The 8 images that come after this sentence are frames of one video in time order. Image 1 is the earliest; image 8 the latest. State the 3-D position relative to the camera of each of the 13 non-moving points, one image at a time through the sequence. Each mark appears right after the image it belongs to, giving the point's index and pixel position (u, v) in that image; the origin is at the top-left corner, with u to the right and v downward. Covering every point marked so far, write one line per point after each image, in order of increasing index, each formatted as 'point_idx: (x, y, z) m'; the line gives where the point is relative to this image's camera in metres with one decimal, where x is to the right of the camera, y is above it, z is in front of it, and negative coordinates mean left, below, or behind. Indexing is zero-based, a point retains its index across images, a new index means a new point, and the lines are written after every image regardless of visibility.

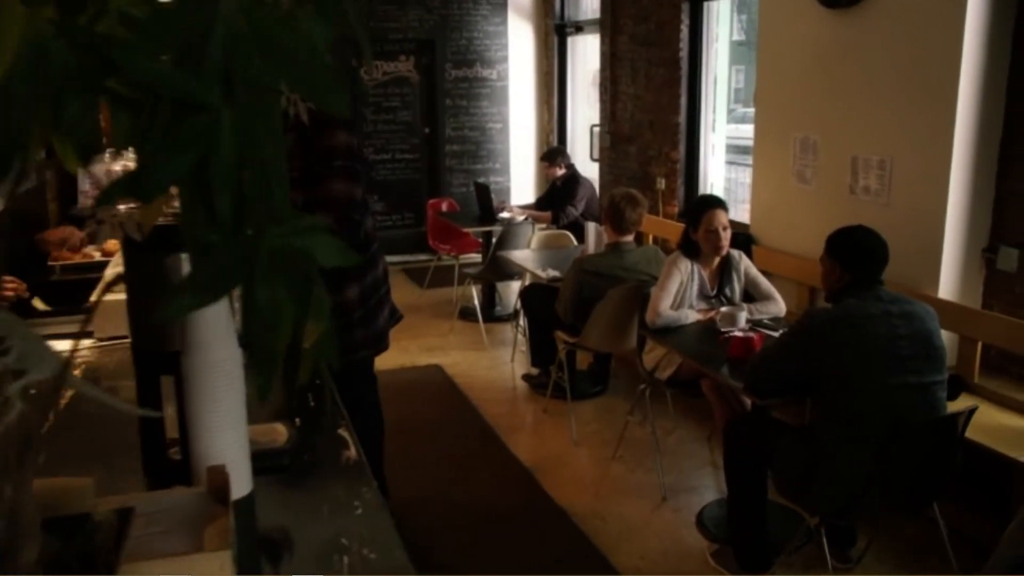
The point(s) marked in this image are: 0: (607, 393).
0: (+0.4, -0.5, +4.8) m
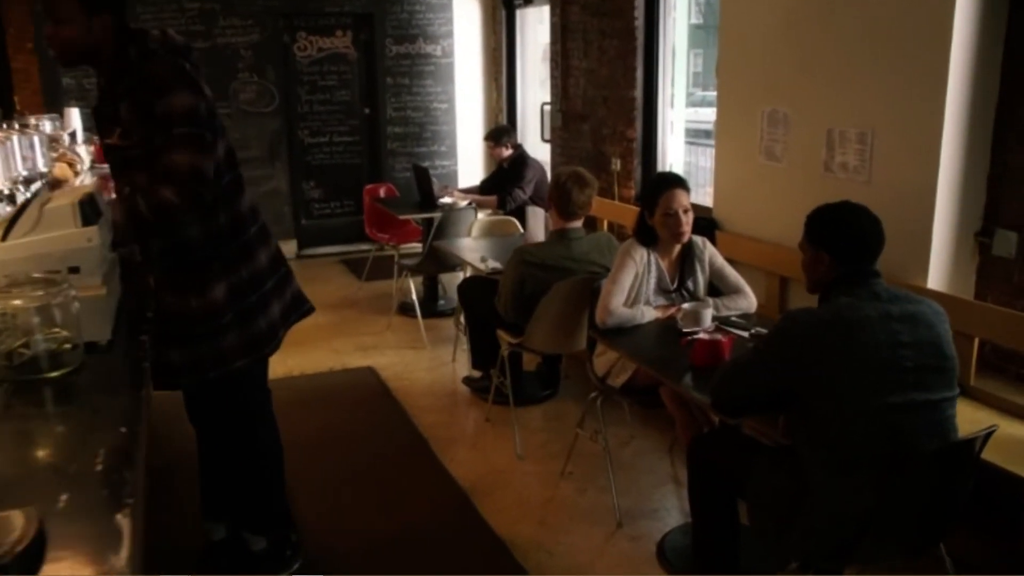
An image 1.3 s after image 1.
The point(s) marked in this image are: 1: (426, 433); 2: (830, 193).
0: (+0.2, -0.5, +4.3) m
1: (-0.3, -0.6, +4.0) m
2: (+1.2, +0.4, +3.8) m
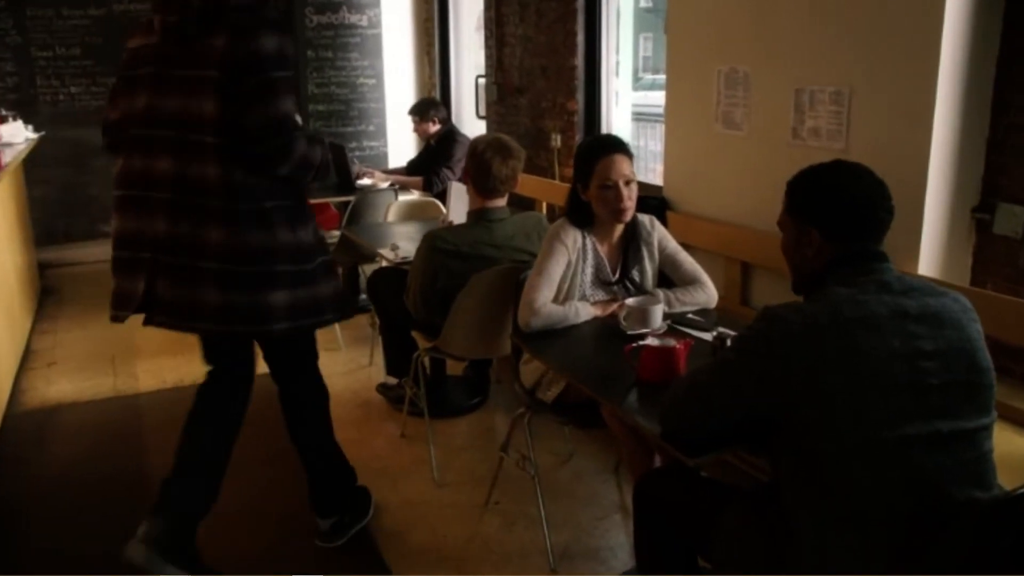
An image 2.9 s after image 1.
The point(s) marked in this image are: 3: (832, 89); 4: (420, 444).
0: (-0.1, -0.4, +3.7) m
1: (-0.6, -0.6, +3.3) m
2: (+0.9, +0.4, +3.2) m
3: (+1.0, +0.6, +3.1) m
4: (-0.3, -0.5, +3.4) m
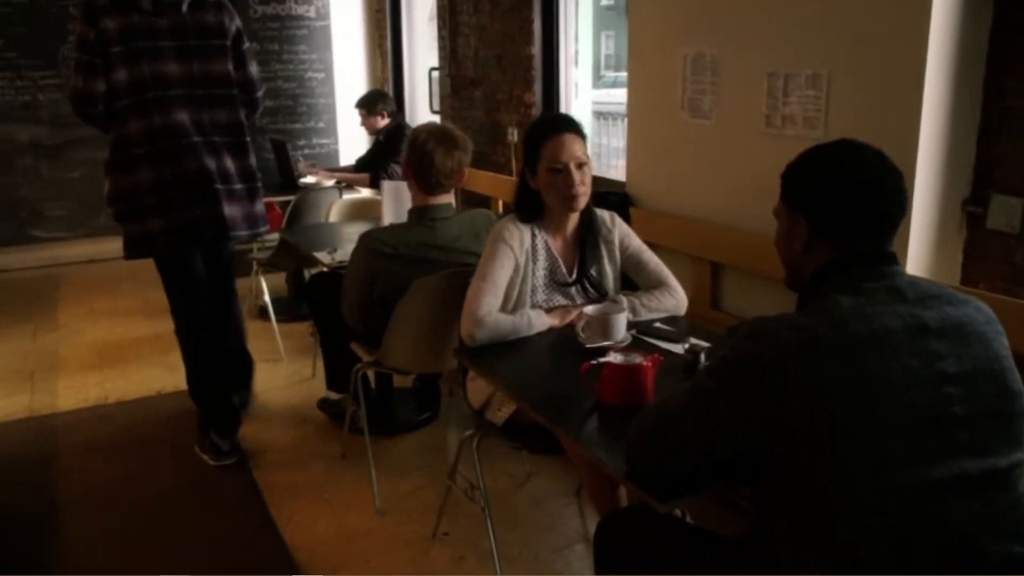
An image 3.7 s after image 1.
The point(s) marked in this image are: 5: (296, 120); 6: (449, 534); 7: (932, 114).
0: (-0.3, -0.5, +3.4) m
1: (-0.8, -0.6, +3.0) m
2: (+0.8, +0.4, +3.0) m
3: (+0.8, +0.6, +2.8) m
4: (-0.5, -0.6, +3.1) m
5: (-1.5, +1.2, +6.9) m
6: (-0.2, -0.6, +2.6) m
7: (+1.0, +0.4, +2.5) m
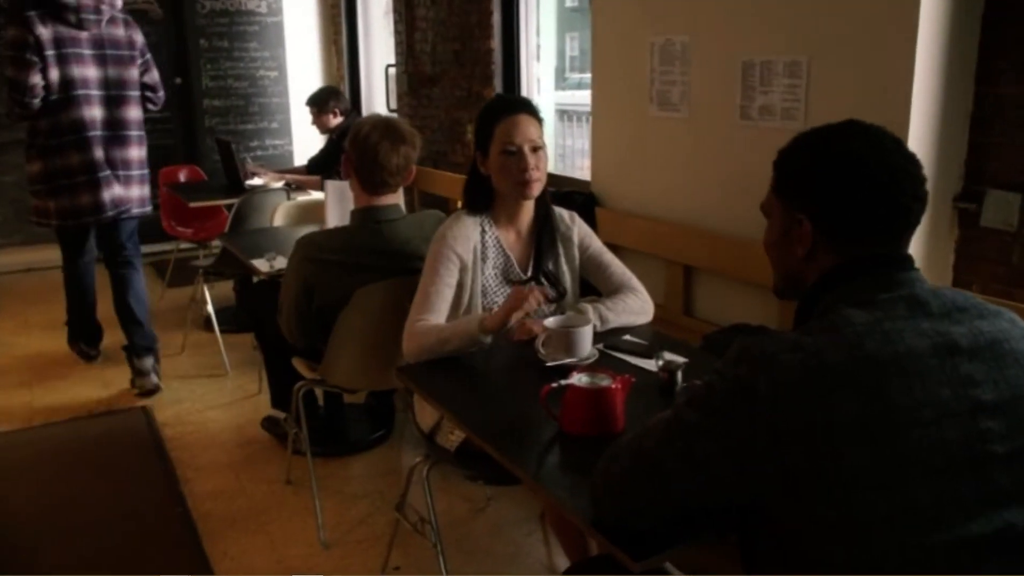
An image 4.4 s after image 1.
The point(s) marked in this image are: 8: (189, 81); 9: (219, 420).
0: (-0.4, -0.5, +3.1) m
1: (-0.9, -0.6, +2.8) m
2: (+0.7, +0.4, +2.8) m
3: (+0.7, +0.6, +2.6) m
4: (-0.6, -0.6, +2.8) m
5: (-1.7, +1.1, +6.6) m
6: (-0.3, -0.7, +2.4) m
7: (+0.9, +0.4, +2.3) m
8: (-2.0, +1.3, +6.3) m
9: (-1.0, -0.5, +3.4) m
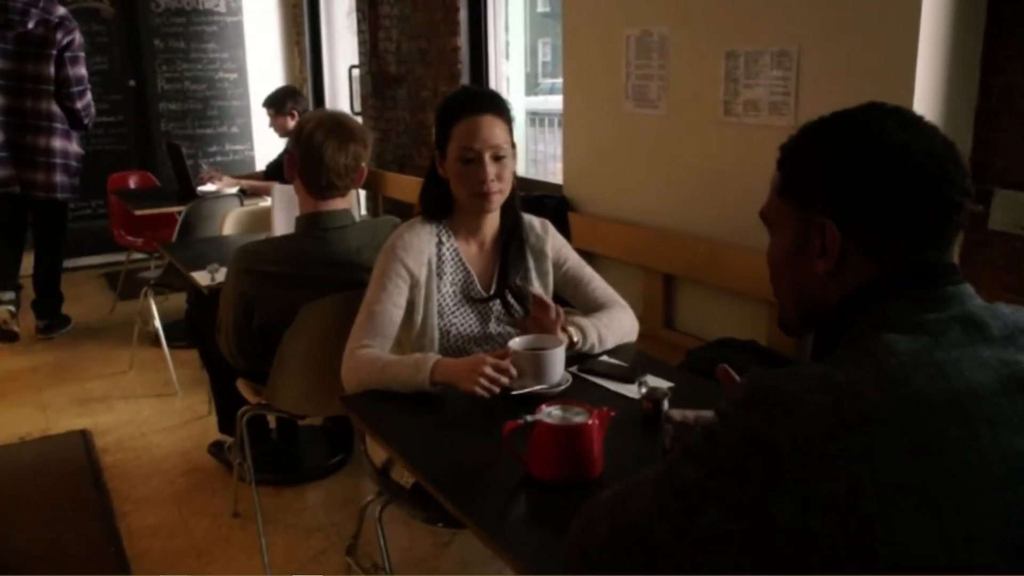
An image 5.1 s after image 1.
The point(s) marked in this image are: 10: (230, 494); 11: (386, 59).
0: (-0.5, -0.5, +2.9) m
1: (-1.0, -0.6, +2.5) m
2: (+0.6, +0.4, +2.5) m
3: (+0.6, +0.6, +2.4) m
4: (-0.7, -0.6, +2.6) m
5: (-1.9, +1.0, +6.3) m
6: (-0.3, -0.7, +2.1) m
7: (+0.9, +0.4, +2.1) m
8: (-2.2, +1.2, +6.1) m
9: (-1.1, -0.5, +3.2) m
10: (-0.8, -0.6, +2.8) m
11: (-0.6, +1.2, +5.1) m
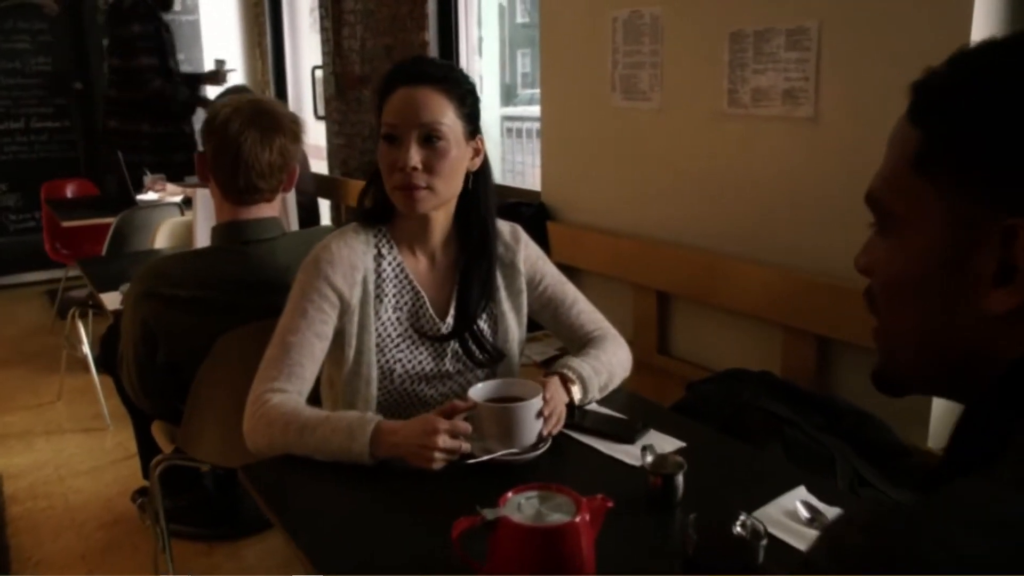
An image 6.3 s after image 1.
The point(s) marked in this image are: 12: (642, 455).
0: (-0.6, -0.6, +2.5) m
1: (-1.0, -0.7, +2.1) m
2: (+0.5, +0.3, +2.2) m
3: (+0.6, +0.5, +2.0) m
4: (-0.7, -0.7, +2.2) m
5: (-2.1, +0.9, +5.9) m
6: (-0.4, -0.7, +1.8) m
7: (+0.8, +0.4, +1.7) m
8: (-2.4, +1.1, +5.6) m
9: (-1.2, -0.6, +2.7) m
10: (-0.8, -0.6, +2.4) m
11: (-0.8, +1.1, +4.8) m
12: (+0.1, -0.2, +1.1) m
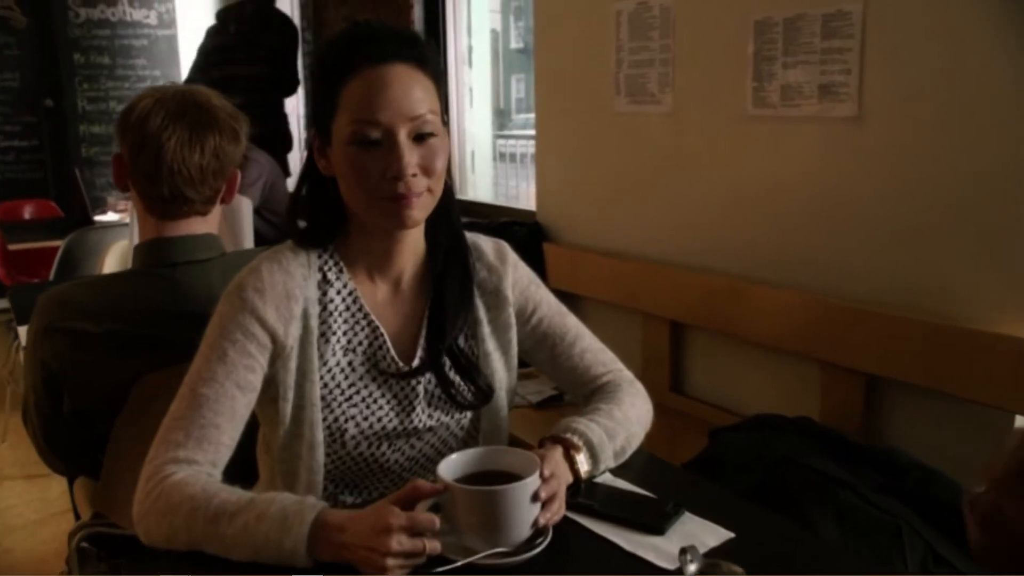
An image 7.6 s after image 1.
0: (-0.6, -0.6, +2.2) m
1: (-1.0, -0.8, +1.8) m
2: (+0.5, +0.3, +1.9) m
3: (+0.5, +0.5, +1.7) m
4: (-0.7, -0.7, +1.8) m
5: (-2.1, +0.8, +5.6) m
6: (-0.4, -0.8, +1.4) m
7: (+0.8, +0.3, +1.4) m
8: (-2.4, +1.0, +5.4) m
9: (-1.2, -0.6, +2.4) m
10: (-0.9, -0.7, +2.0) m
11: (-0.8, +1.0, +4.5) m
12: (+0.1, -0.2, +0.8) m
